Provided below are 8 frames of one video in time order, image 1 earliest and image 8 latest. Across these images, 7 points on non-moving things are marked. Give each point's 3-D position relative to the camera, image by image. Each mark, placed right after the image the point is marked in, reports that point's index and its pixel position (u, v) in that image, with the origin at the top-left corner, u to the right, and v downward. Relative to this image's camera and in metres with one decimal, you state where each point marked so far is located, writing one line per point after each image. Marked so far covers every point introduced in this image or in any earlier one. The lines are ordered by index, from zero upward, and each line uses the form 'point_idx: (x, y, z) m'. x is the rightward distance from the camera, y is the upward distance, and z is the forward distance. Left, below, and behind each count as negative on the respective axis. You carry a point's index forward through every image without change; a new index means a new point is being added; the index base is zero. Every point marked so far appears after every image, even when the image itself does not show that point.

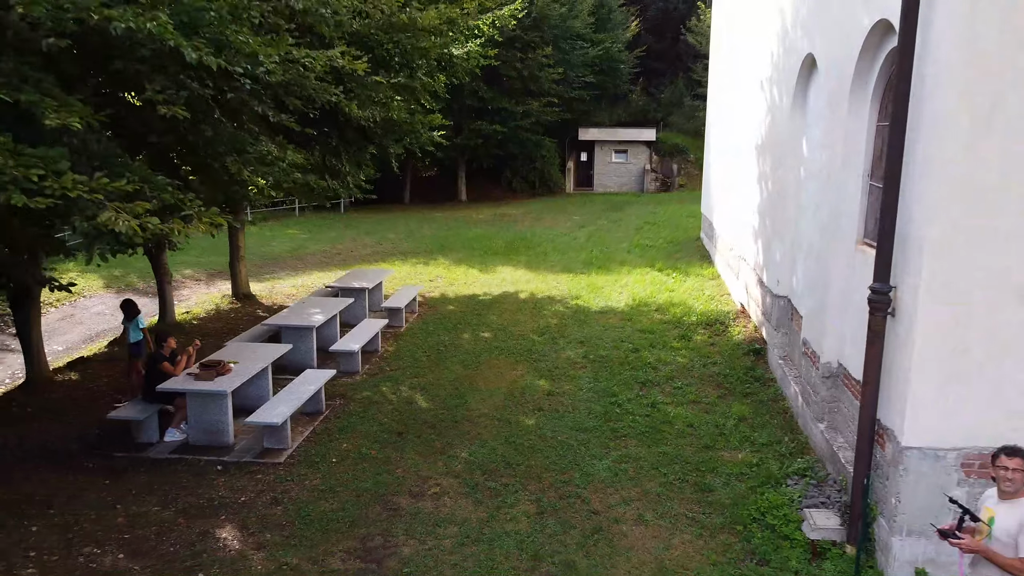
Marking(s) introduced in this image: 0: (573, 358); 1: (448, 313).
0: (+0.7, -0.8, +7.9) m
1: (-0.9, -0.3, +10.1) m
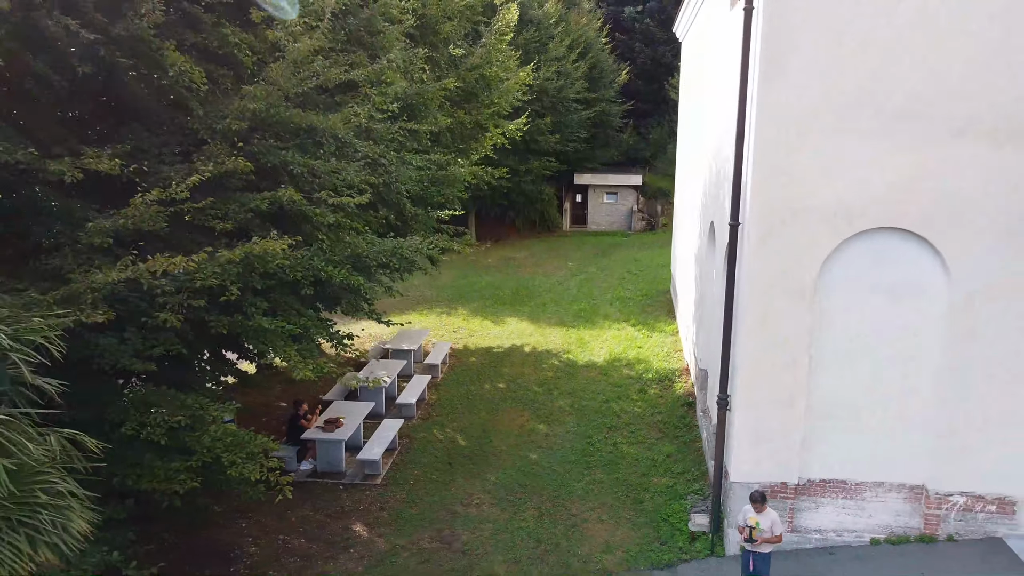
0: (+0.8, -1.9, +11.3) m
1: (-0.8, -1.4, +13.5) m
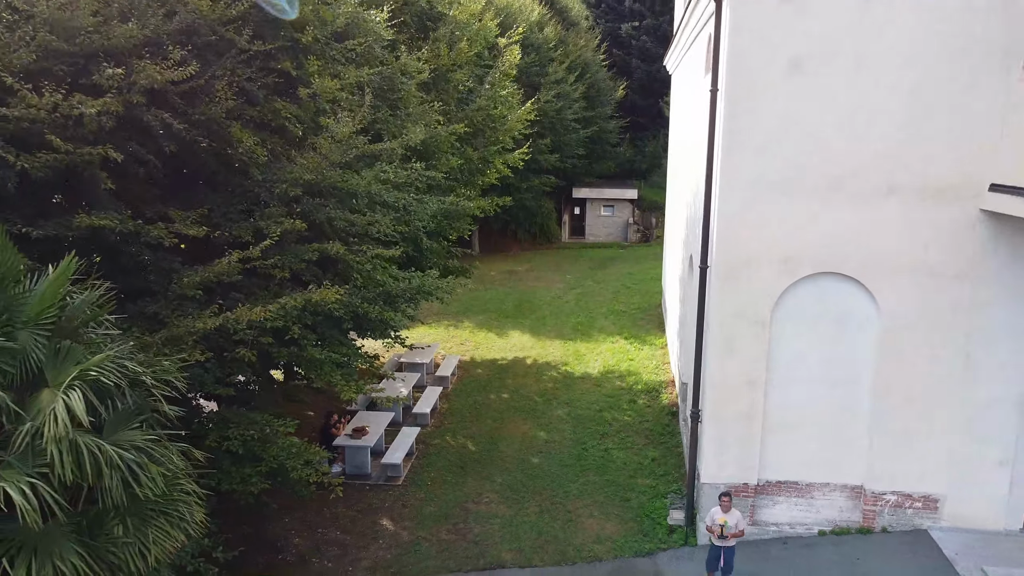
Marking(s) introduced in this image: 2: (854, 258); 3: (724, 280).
0: (+0.9, -2.2, +12.7) m
1: (-0.7, -1.8, +14.9) m
2: (+3.7, +0.3, +7.7) m
3: (+2.3, +0.1, +7.9) m
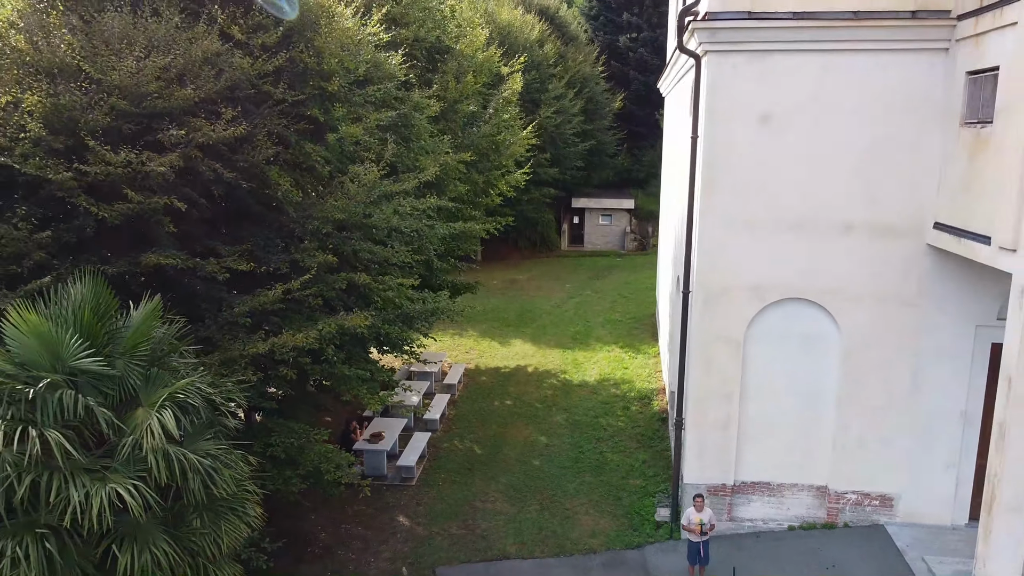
0: (+0.9, -2.5, +13.7) m
1: (-0.7, -2.1, +16.0) m
2: (+3.7, 0.0, +8.8) m
3: (+2.4, -0.2, +9.0) m
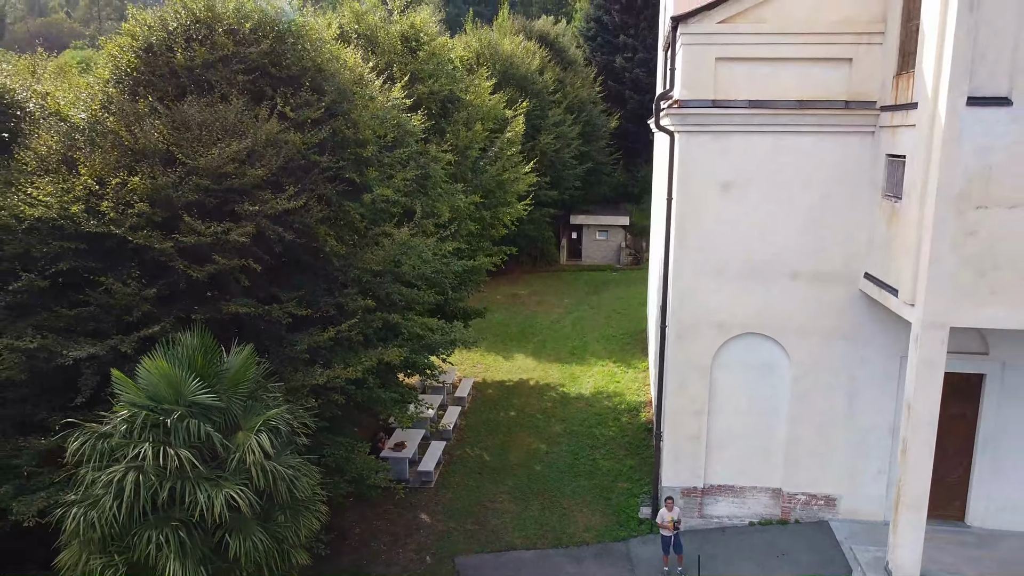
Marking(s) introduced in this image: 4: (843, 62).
0: (+1.0, -3.1, +15.6) m
1: (-0.6, -2.7, +17.8) m
2: (+3.8, -0.5, +10.6) m
3: (+2.5, -0.8, +10.8) m
4: (+4.6, +3.2, +10.0) m
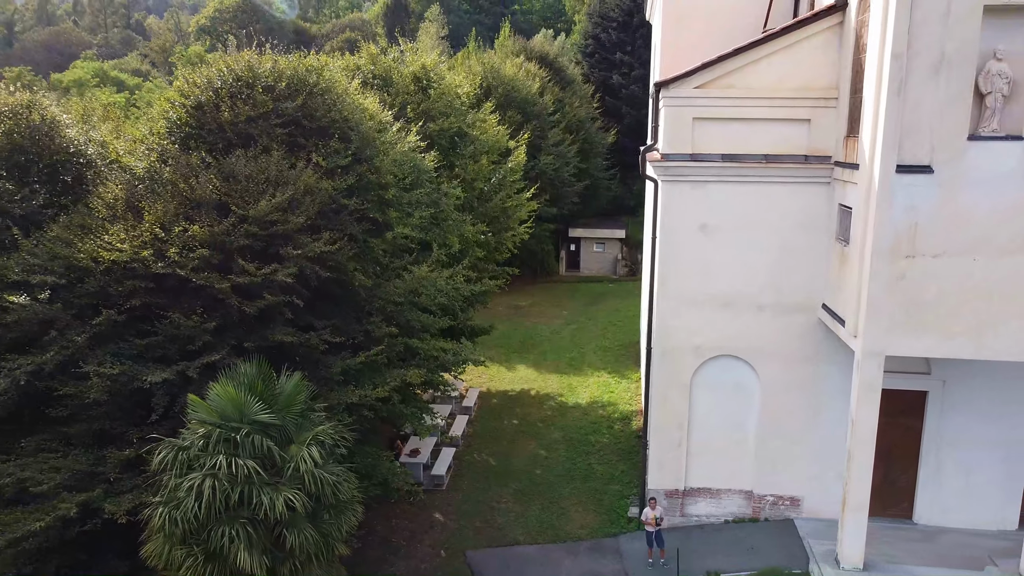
0: (+1.1, -3.6, +17.1) m
1: (-0.5, -3.1, +19.4) m
2: (+3.9, -1.0, +12.2) m
3: (+2.6, -1.3, +12.4) m
4: (+4.7, +2.7, +11.6) m
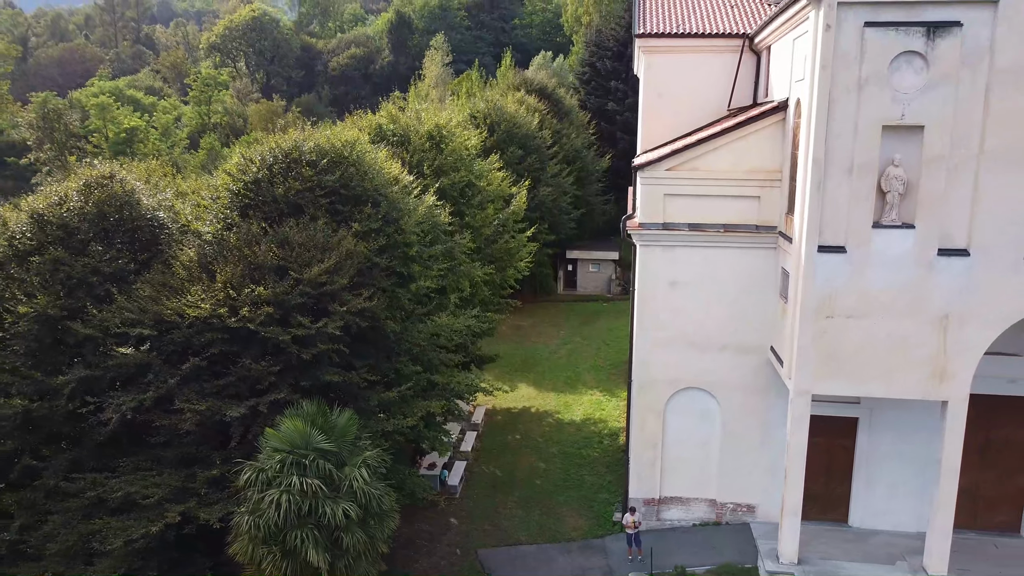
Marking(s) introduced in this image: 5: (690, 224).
0: (+1.2, -4.5, +19.7) m
1: (-0.4, -4.1, +22.0) m
2: (+4.0, -1.9, +14.8) m
3: (+2.6, -2.2, +15.0) m
4: (+4.8, +1.8, +14.2) m
5: (+3.6, +1.3, +14.4) m
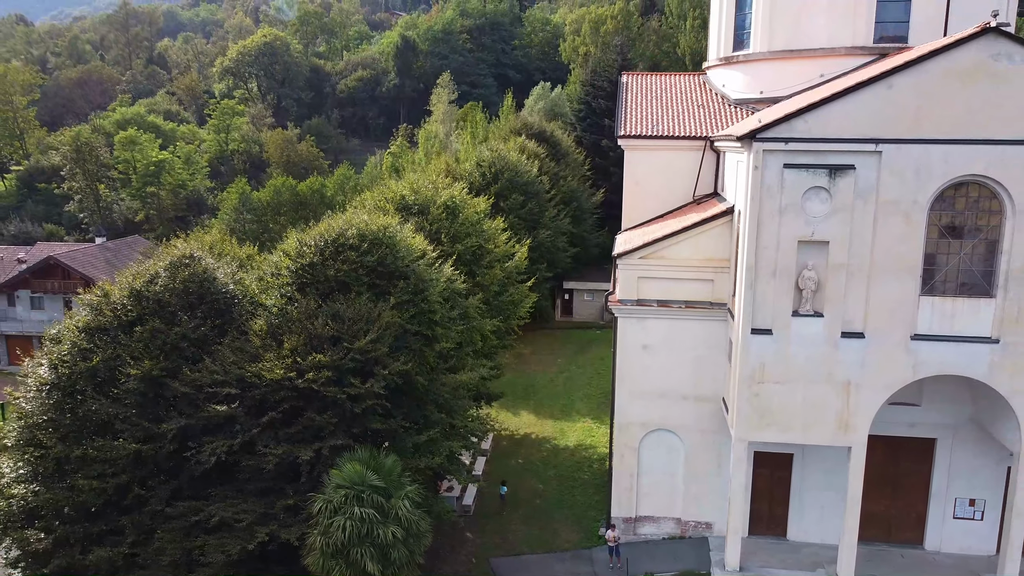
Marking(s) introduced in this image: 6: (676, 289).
0: (+1.3, -6.1, +23.5) m
1: (-0.3, -5.7, +25.7) m
2: (+4.1, -3.5, +18.5) m
3: (+2.8, -3.8, +18.7) m
4: (+4.9, +0.2, +17.9) m
5: (+3.7, -0.3, +18.1) m
6: (+4.1, 0.0, +18.0) m
